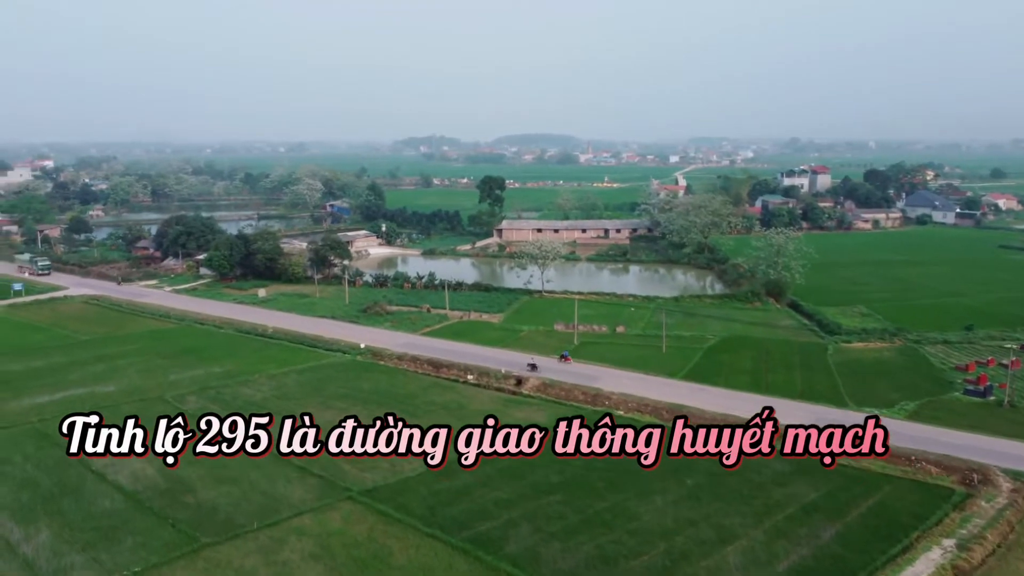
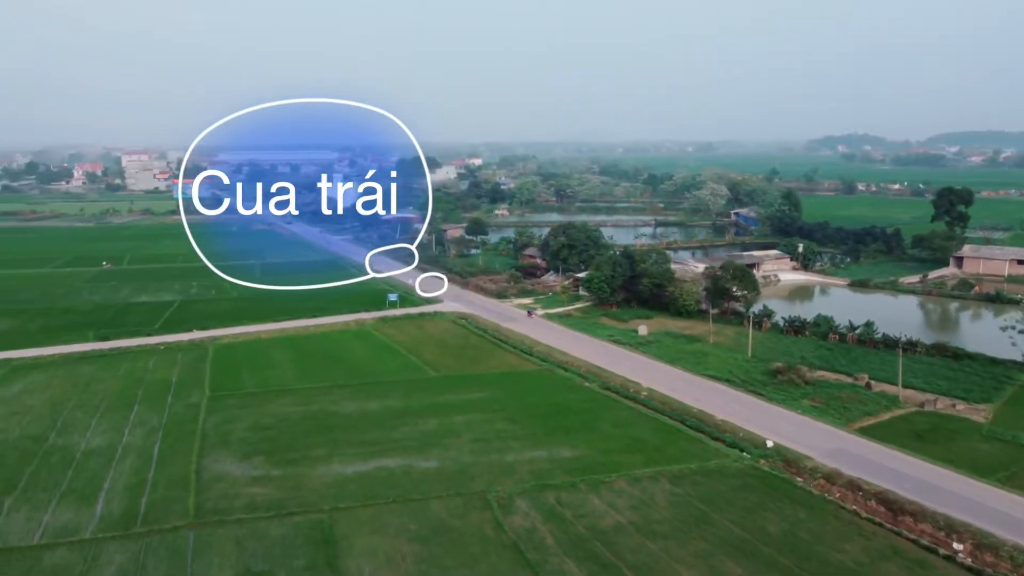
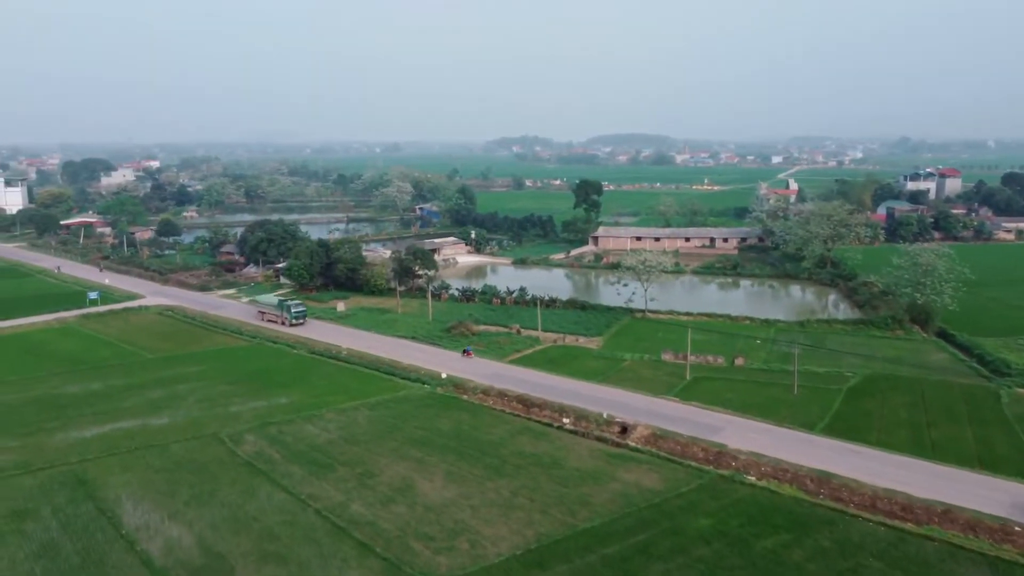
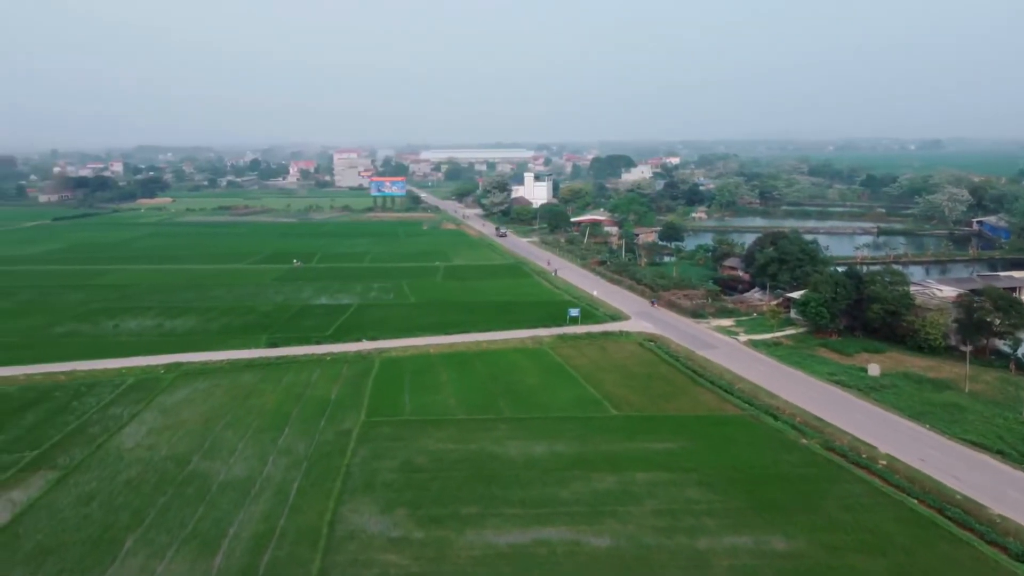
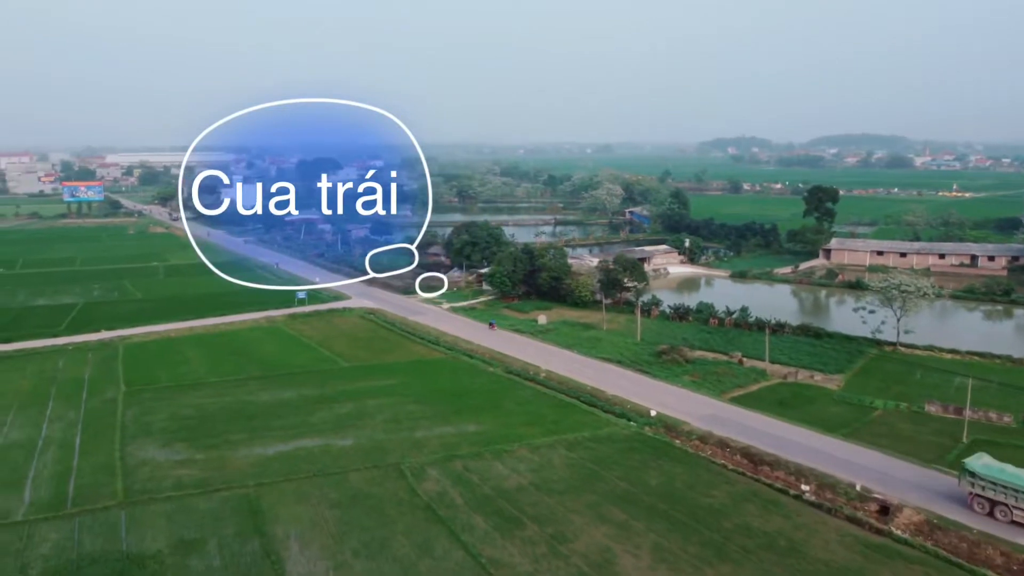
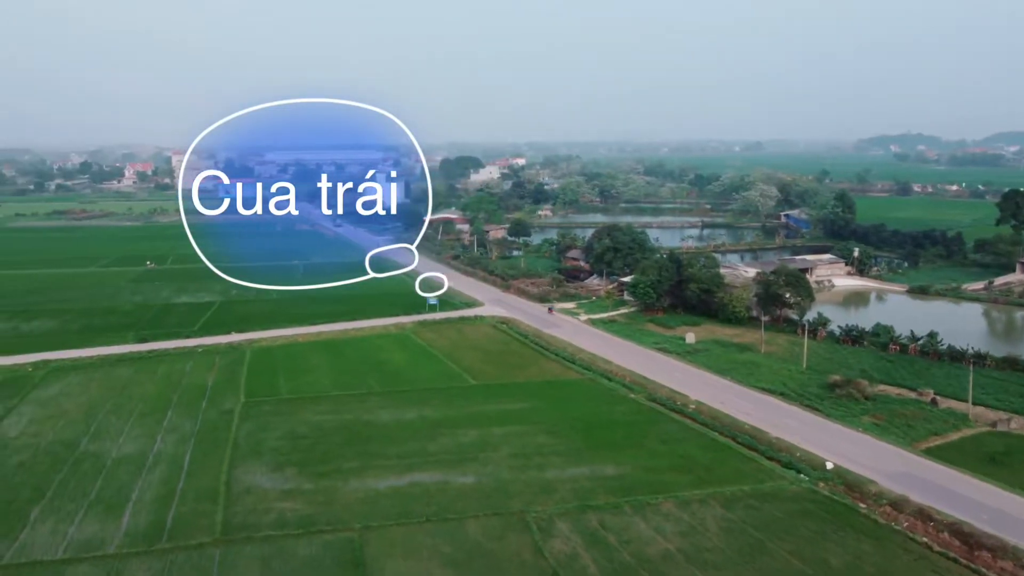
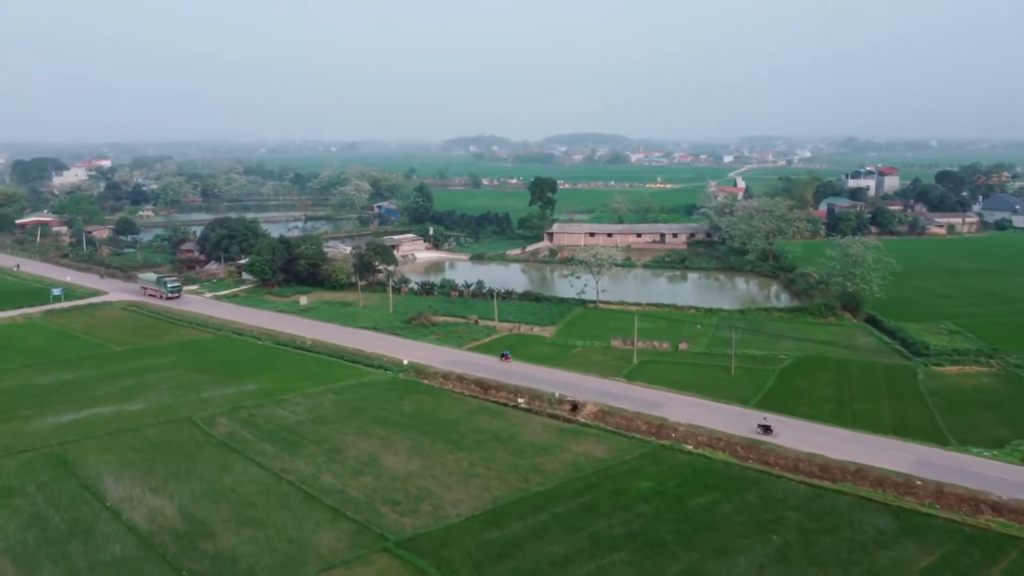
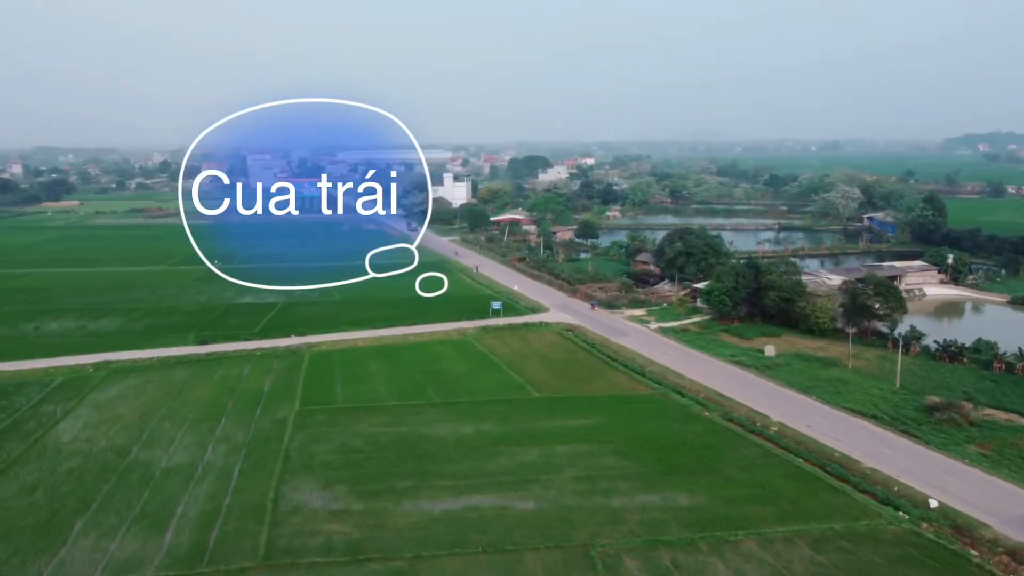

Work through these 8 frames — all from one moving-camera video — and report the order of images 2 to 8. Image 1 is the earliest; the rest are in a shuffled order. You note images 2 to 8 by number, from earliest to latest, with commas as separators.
7, 3, 5, 2, 6, 8, 4
